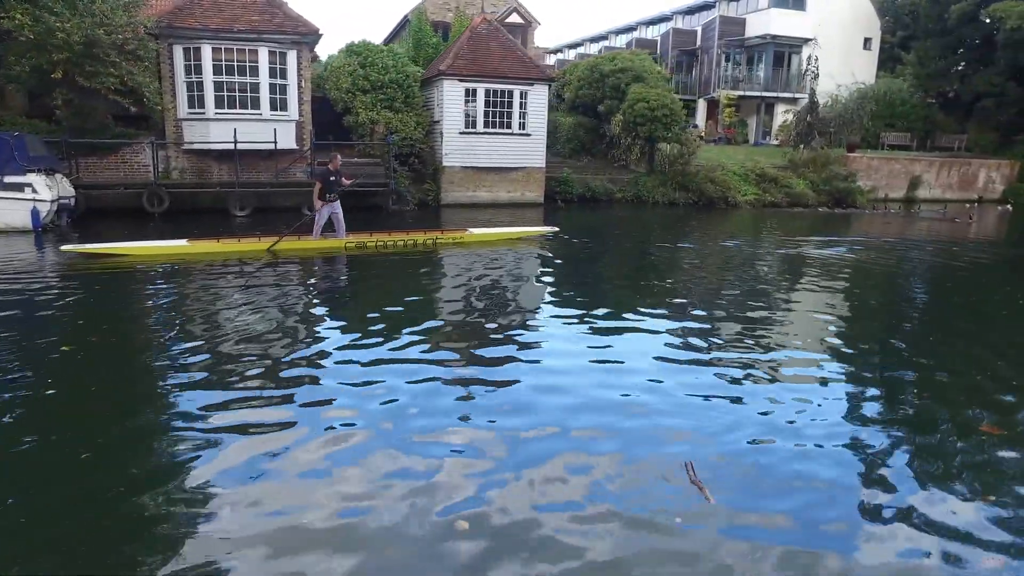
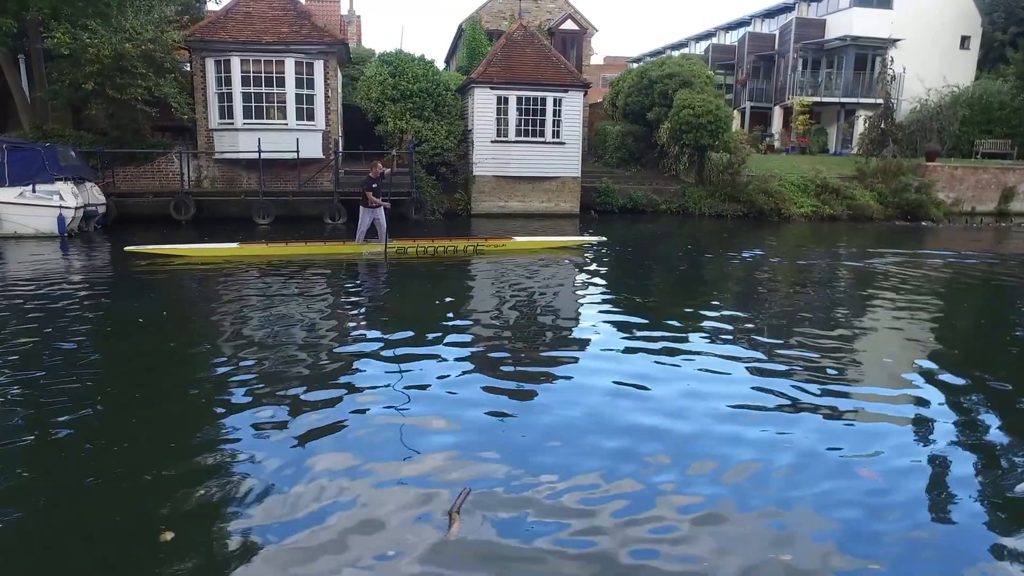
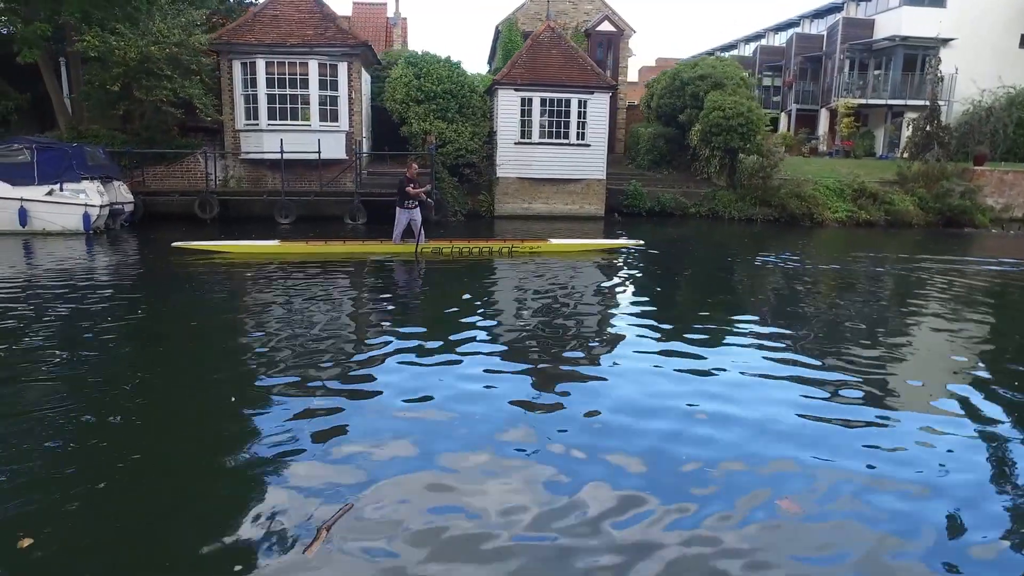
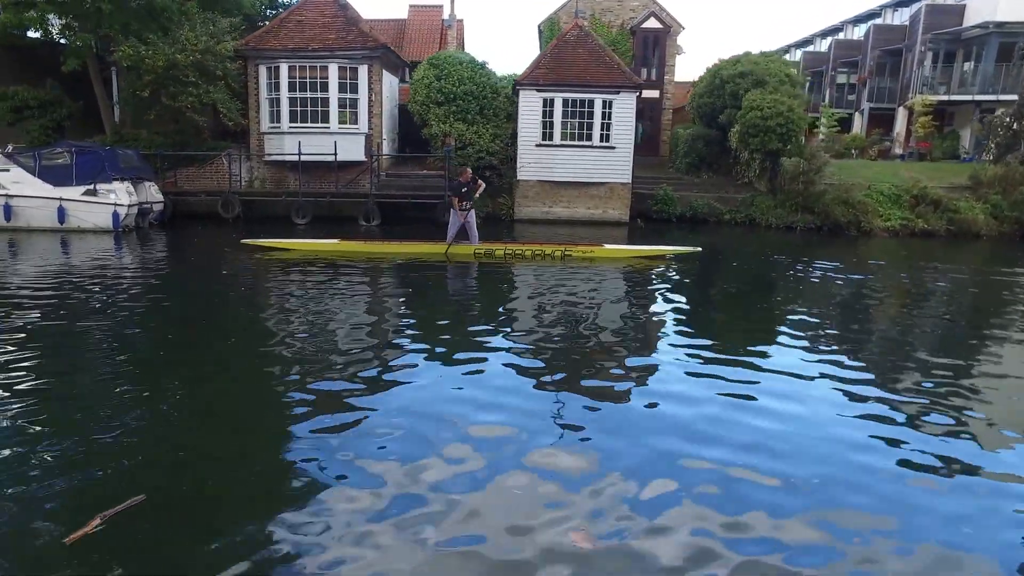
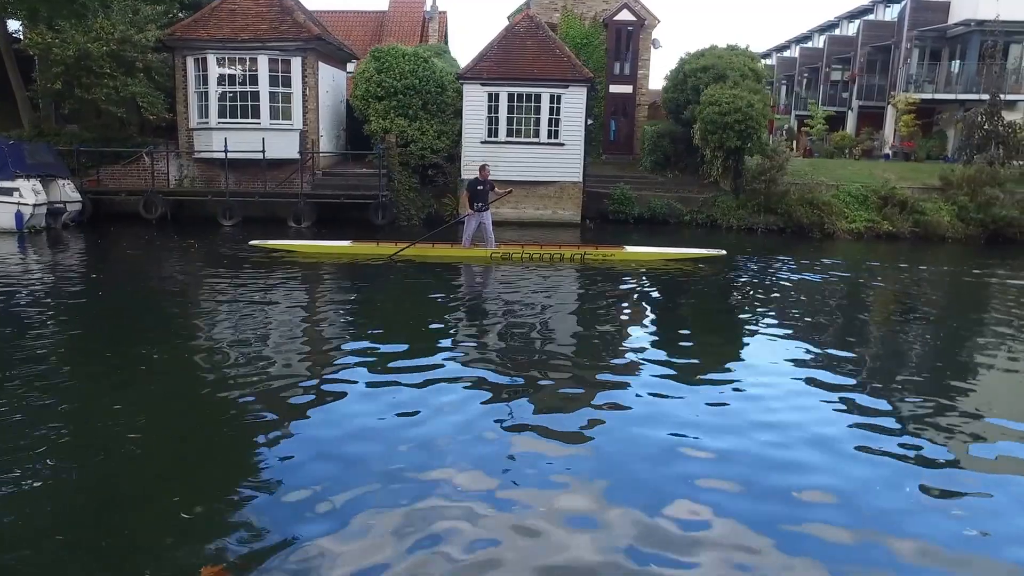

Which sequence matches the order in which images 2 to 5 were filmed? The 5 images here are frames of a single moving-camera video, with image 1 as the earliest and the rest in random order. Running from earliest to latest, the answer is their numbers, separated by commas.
2, 3, 4, 5
